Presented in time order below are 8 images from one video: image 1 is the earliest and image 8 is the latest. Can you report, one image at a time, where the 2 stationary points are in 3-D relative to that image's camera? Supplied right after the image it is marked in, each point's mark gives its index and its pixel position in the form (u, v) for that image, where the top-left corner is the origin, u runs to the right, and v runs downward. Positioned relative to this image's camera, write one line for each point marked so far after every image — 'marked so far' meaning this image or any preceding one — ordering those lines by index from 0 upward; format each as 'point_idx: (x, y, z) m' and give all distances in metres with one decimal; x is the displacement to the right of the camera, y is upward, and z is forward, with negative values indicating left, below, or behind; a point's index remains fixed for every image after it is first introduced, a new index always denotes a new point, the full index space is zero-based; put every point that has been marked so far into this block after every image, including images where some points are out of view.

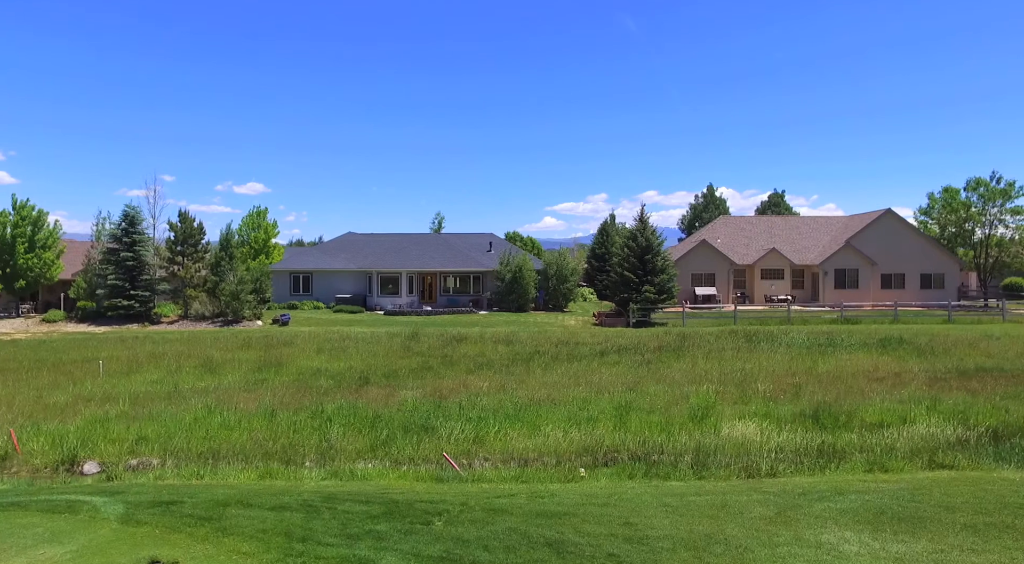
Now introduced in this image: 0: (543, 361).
0: (+0.7, -1.8, +18.7) m
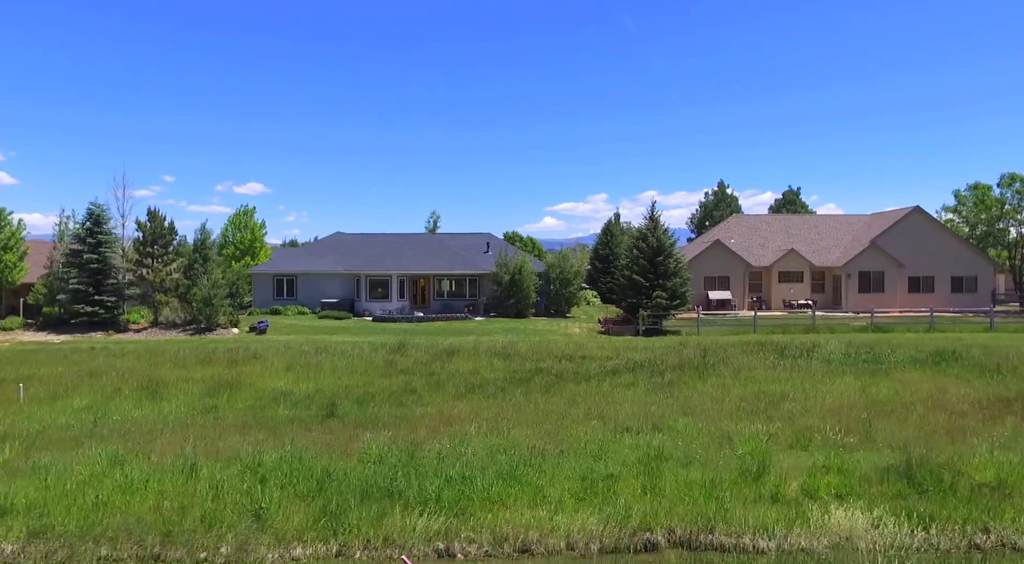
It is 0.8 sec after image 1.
0: (+0.6, -1.9, +16.0) m
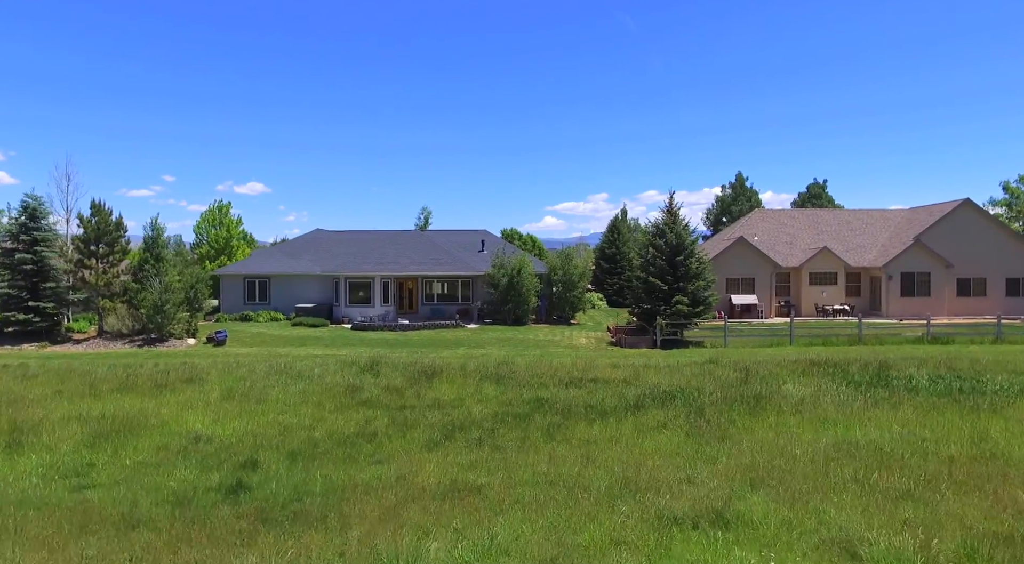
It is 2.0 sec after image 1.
0: (+0.5, -2.0, +12.2) m
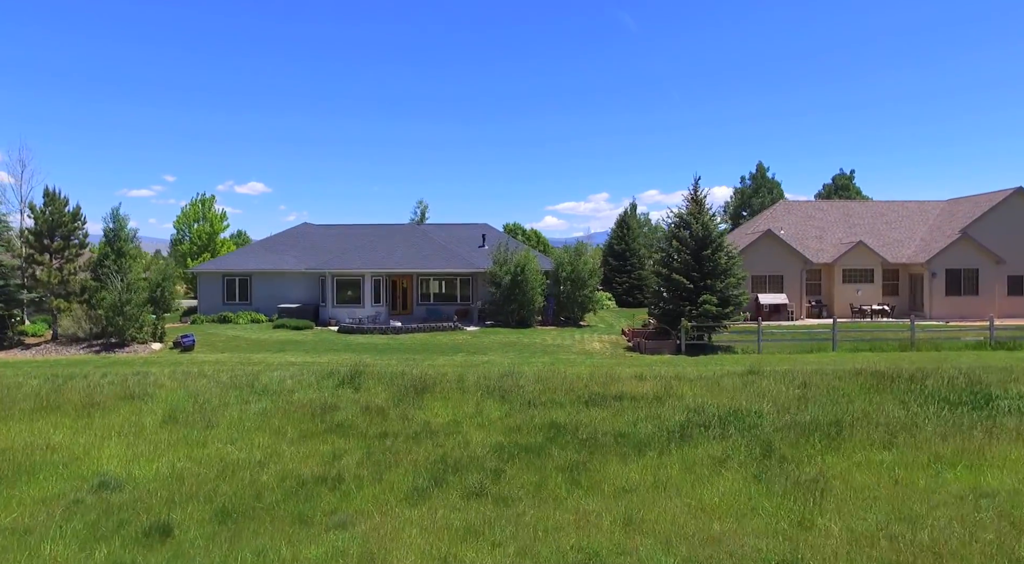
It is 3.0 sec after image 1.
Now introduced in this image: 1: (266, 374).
0: (+0.6, -2.0, +9.3) m
1: (-5.1, -1.9, +17.3) m
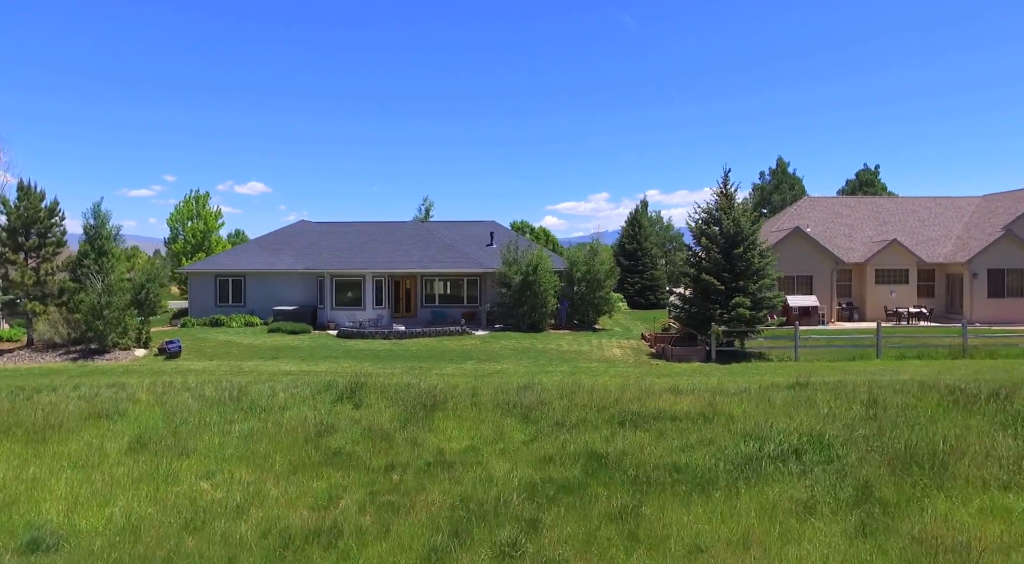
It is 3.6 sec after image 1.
0: (+1.0, -2.0, +7.5) m
1: (-4.8, -1.9, +15.6) m
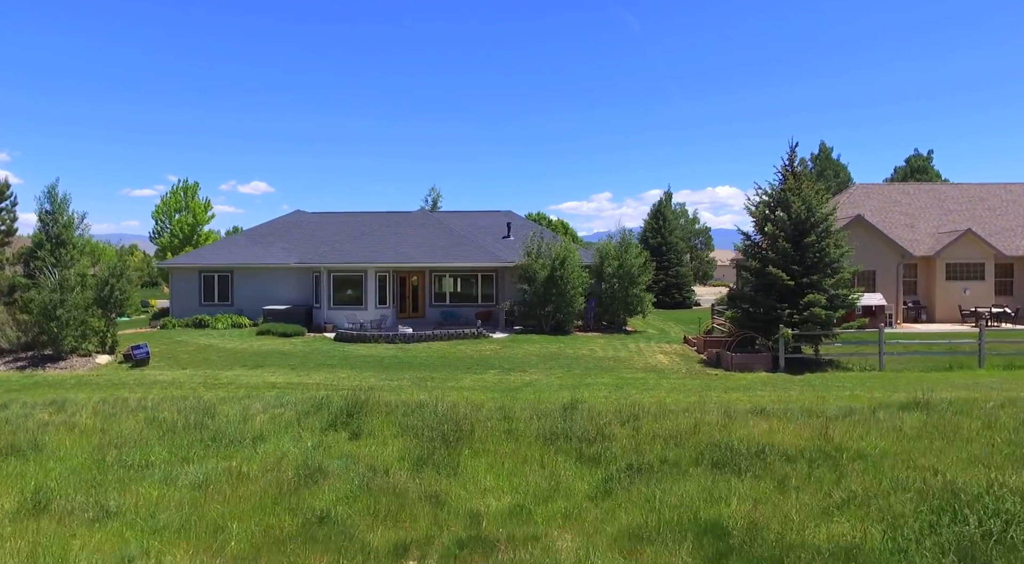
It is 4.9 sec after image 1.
0: (+1.5, -1.9, +4.4) m
1: (-4.2, -1.8, +12.4) m
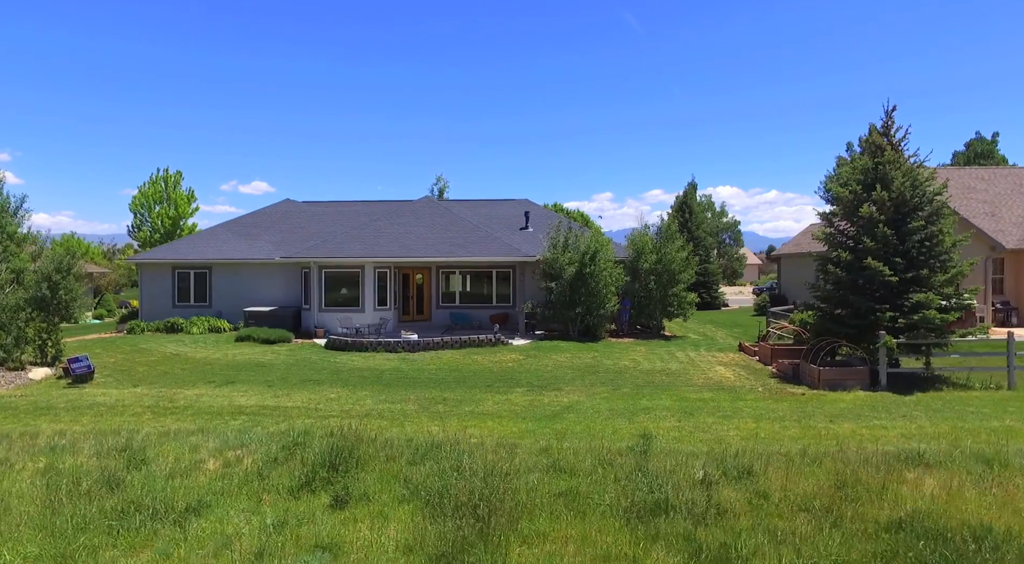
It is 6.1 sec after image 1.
0: (+2.0, -1.8, +1.0) m
1: (-3.7, -1.8, +9.0) m
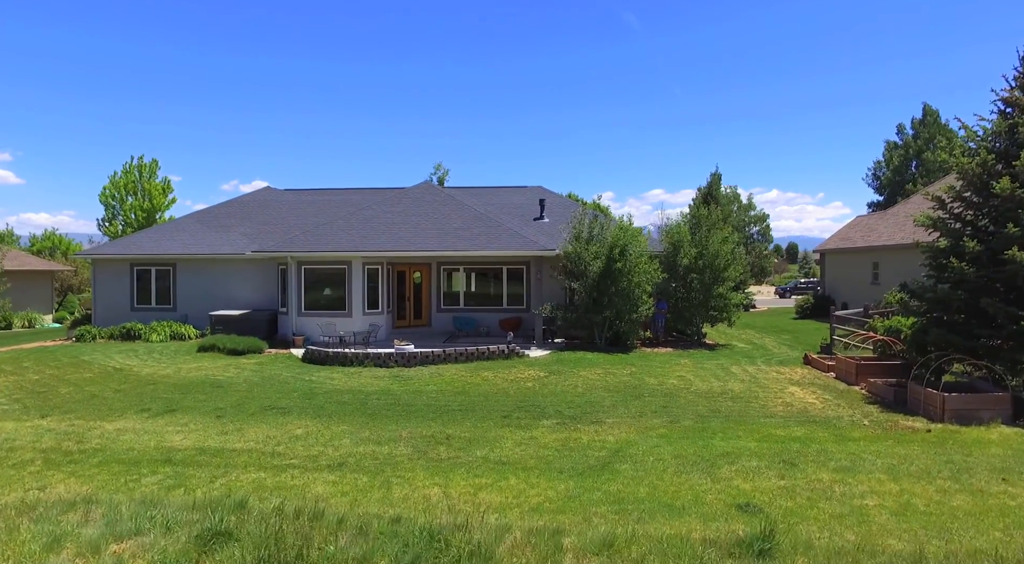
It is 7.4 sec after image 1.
0: (+2.3, -1.8, -2.2) m
1: (-3.4, -1.7, +5.8) m
